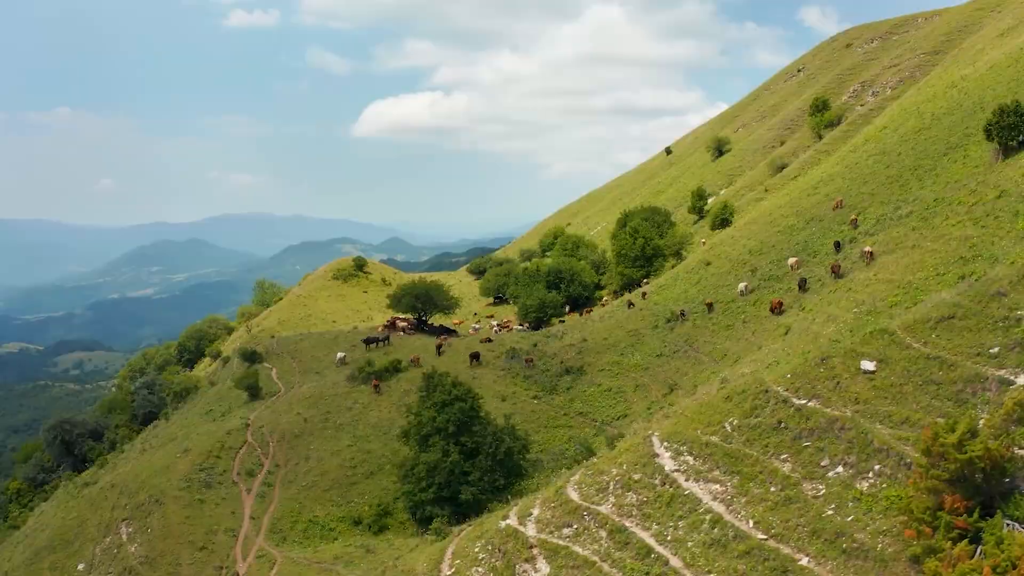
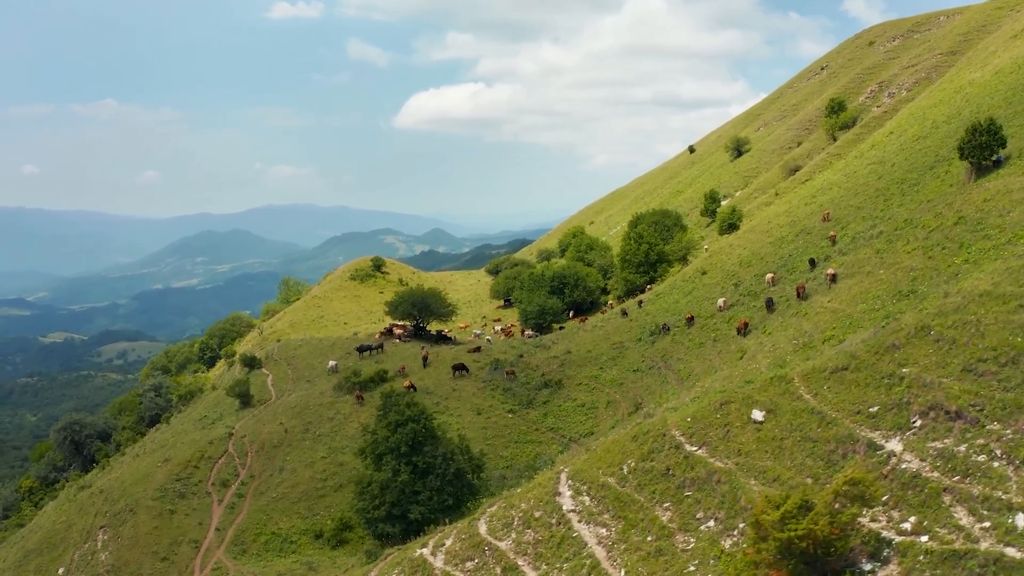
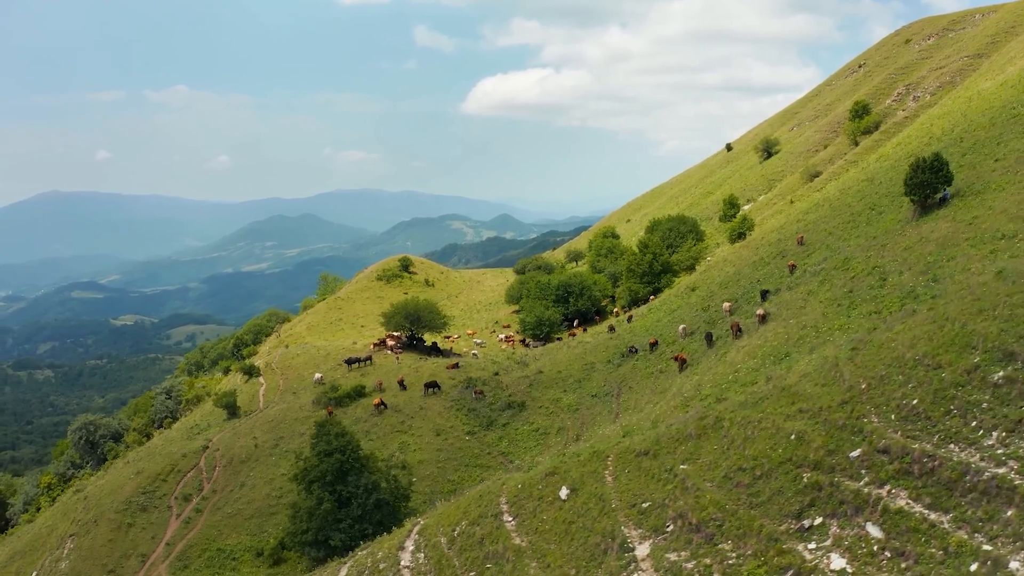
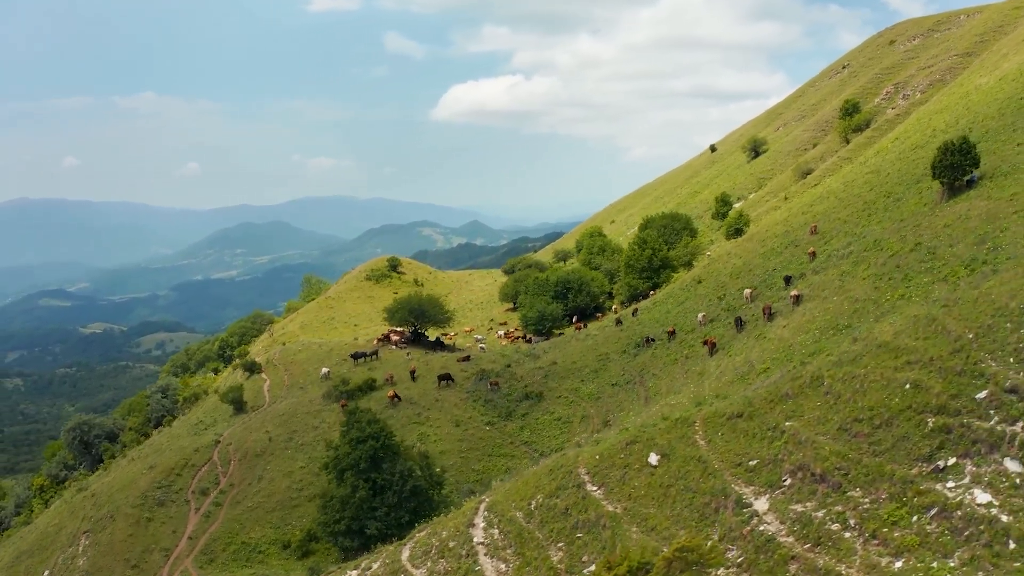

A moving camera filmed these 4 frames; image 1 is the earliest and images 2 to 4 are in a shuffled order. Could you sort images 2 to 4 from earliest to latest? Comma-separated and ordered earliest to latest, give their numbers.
2, 4, 3
